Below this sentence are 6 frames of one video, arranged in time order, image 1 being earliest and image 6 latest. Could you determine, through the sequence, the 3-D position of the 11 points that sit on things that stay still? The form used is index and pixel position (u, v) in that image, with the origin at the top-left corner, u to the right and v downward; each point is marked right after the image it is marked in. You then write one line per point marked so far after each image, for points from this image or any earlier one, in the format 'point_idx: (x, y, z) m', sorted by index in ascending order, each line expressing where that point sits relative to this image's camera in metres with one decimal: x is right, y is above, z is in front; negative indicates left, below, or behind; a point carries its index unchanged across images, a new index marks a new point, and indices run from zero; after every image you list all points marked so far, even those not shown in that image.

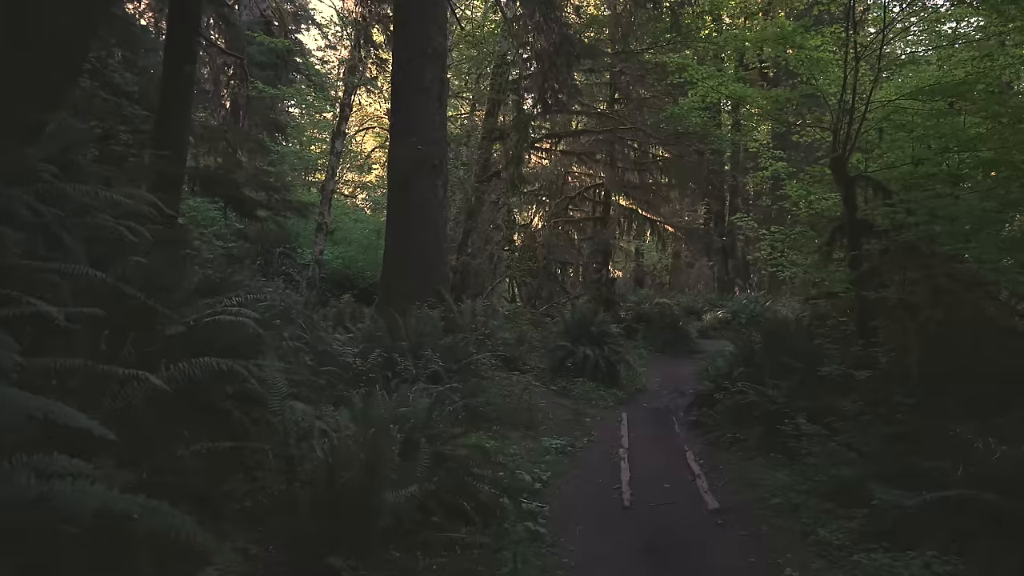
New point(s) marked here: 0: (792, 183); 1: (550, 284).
0: (+5.1, +2.0, +12.2) m
1: (+1.2, +0.1, +19.2) m
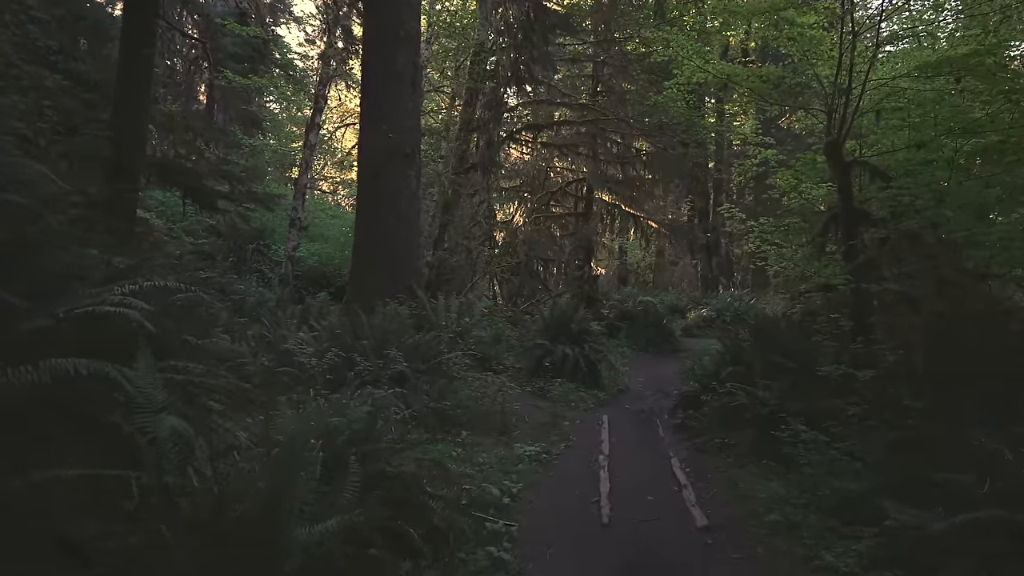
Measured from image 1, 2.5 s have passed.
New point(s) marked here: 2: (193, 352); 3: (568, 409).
0: (+4.7, +2.1, +11.6) m
1: (+0.6, +0.1, +18.5) m
2: (-2.1, -0.4, +4.4) m
3: (+0.9, -1.9, +10.6) m
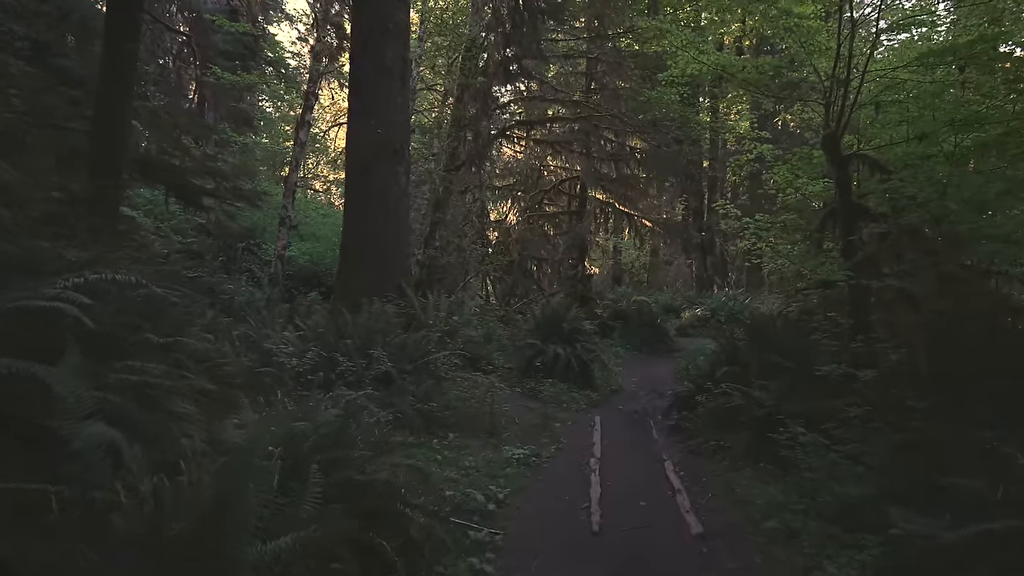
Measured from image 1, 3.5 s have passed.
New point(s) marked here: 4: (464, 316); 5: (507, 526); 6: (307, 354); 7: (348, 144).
0: (+4.5, +2.1, +11.4) m
1: (+0.4, +0.2, +18.2) m
2: (-2.2, -0.4, +4.2) m
3: (+0.7, -1.9, +10.3) m
4: (-0.9, -0.5, +12.0) m
5: (0.0, -1.9, +5.4) m
6: (-2.5, -0.8, +8.0) m
7: (-2.7, +2.4, +11.2) m
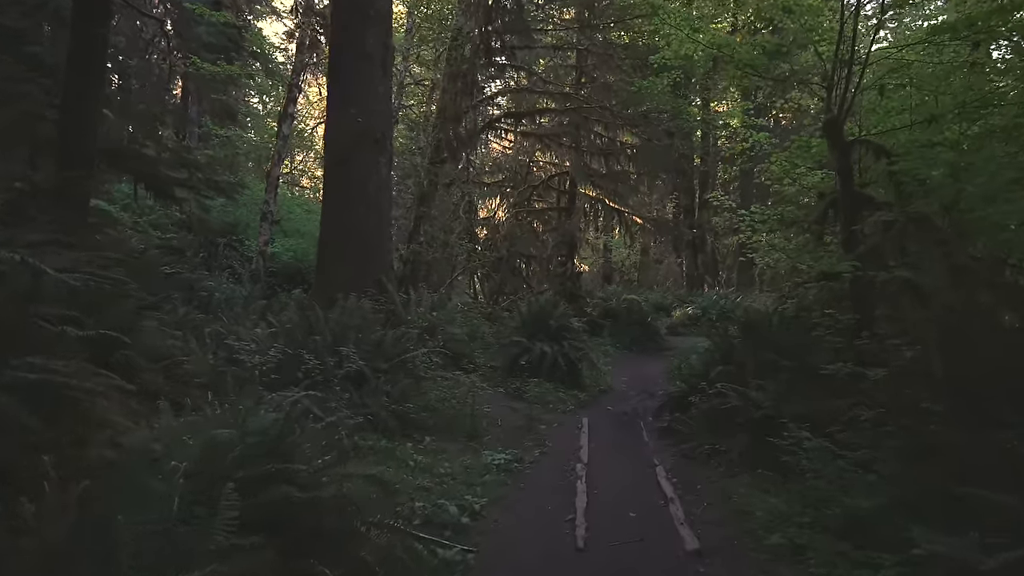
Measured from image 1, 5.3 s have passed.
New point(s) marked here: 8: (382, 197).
0: (+4.3, +2.2, +10.9) m
1: (0.0, +0.3, +17.7) m
2: (-2.4, -0.3, +3.6) m
3: (+0.5, -1.8, +9.8) m
4: (-1.1, -0.4, +11.4) m
5: (-0.2, -1.9, +4.9) m
6: (-2.7, -0.7, +7.5) m
7: (-3.0, +2.5, +10.6) m
8: (-2.1, +1.5, +10.8) m
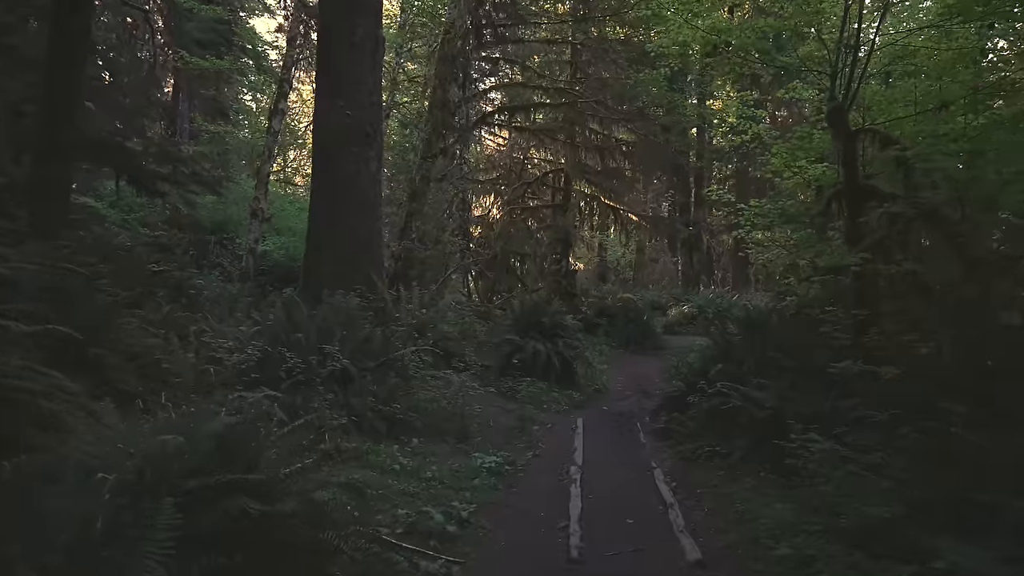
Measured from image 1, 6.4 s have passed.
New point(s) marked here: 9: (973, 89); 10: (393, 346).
0: (+4.2, +2.2, +10.7) m
1: (-0.1, +0.3, +17.4) m
2: (-2.4, -0.3, +3.3) m
3: (+0.4, -1.7, +9.5) m
4: (-1.2, -0.4, +11.1) m
5: (-0.3, -1.8, +4.6) m
6: (-2.8, -0.6, +7.1) m
7: (-3.1, +2.5, +10.3) m
8: (-2.2, +1.5, +10.4) m
9: (+5.0, +2.2, +7.4) m
10: (-1.4, -0.7, +8.1) m
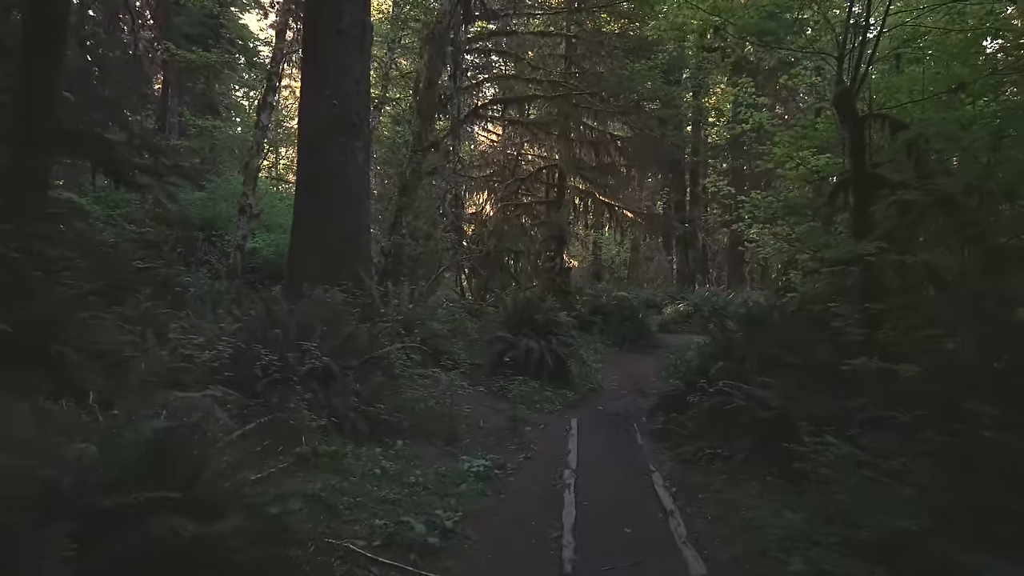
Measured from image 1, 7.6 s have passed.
0: (+4.0, +2.3, +10.3) m
1: (-0.3, +0.4, +17.0) m
2: (-2.5, -0.2, +2.9) m
3: (+0.3, -1.7, +9.1) m
4: (-1.4, -0.3, +10.7) m
5: (-0.4, -1.7, +4.2) m
6: (-2.9, -0.6, +6.7) m
7: (-3.2, +2.6, +9.9) m
8: (-2.3, +1.6, +10.0) m
9: (+4.9, +2.2, +7.1) m
10: (-1.5, -0.6, +7.7) m
